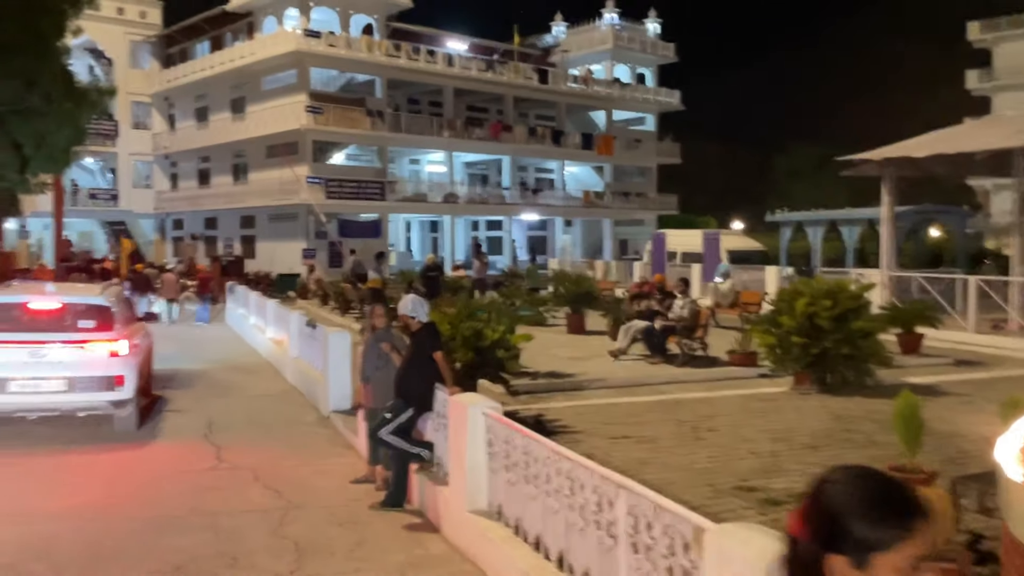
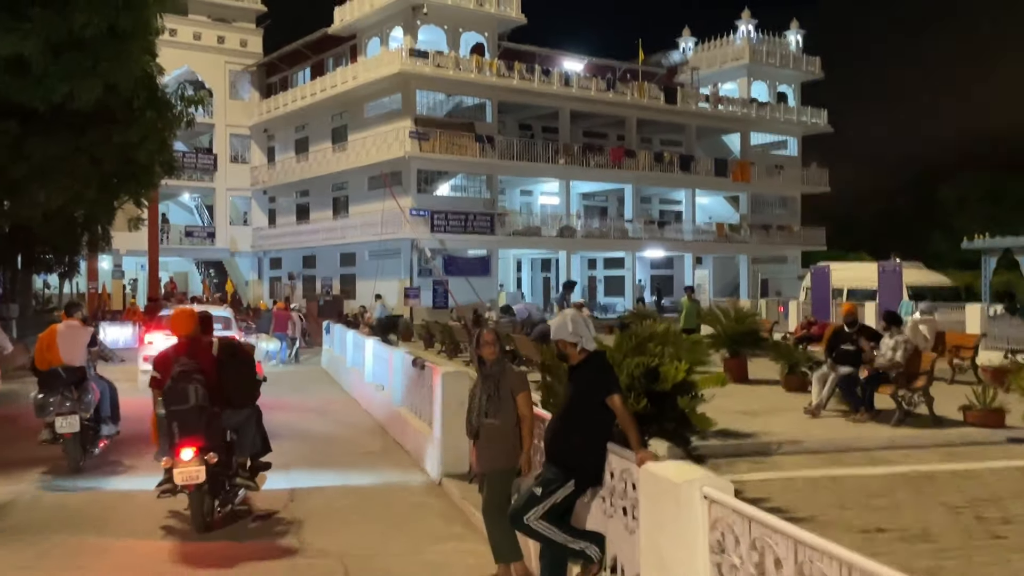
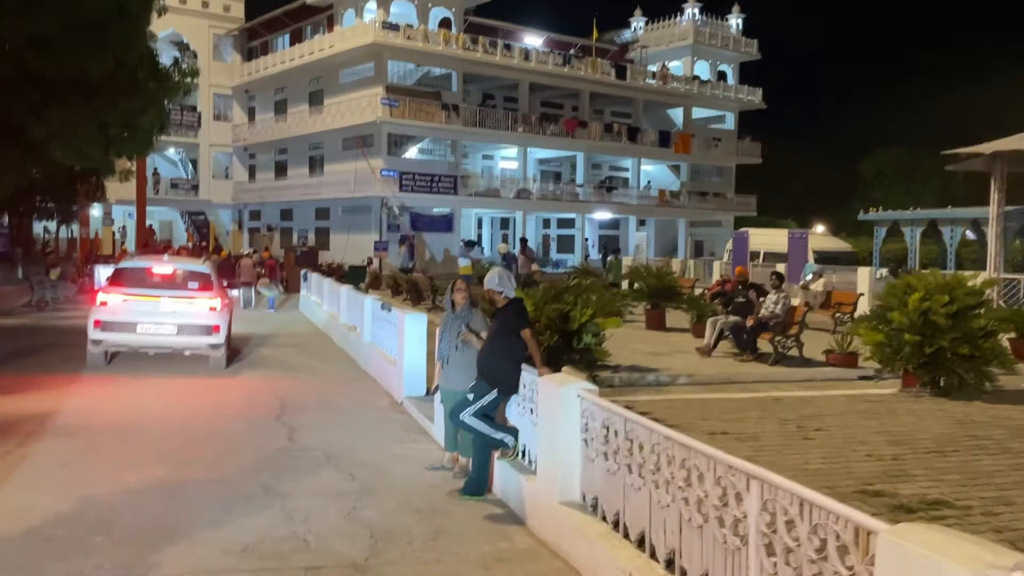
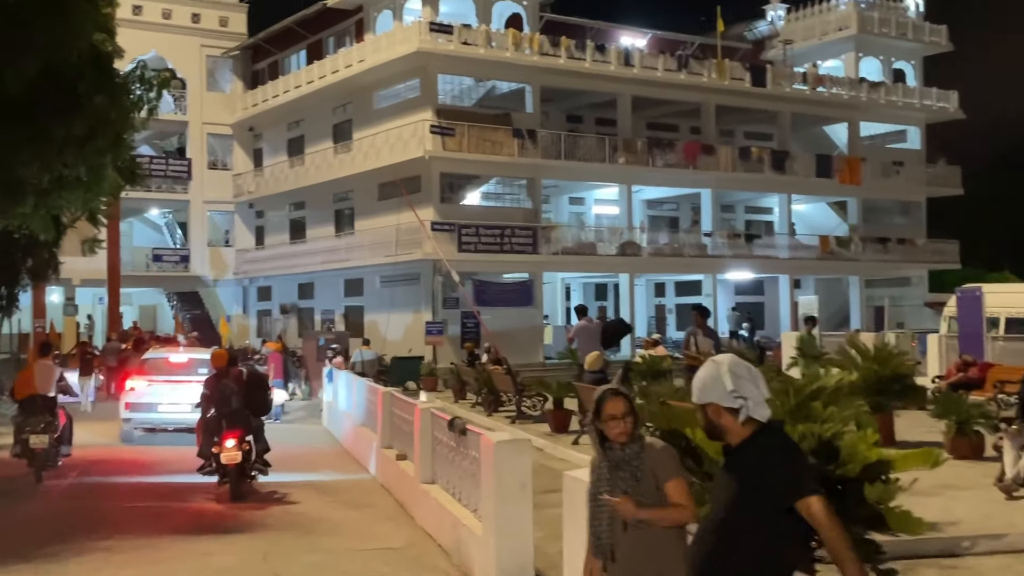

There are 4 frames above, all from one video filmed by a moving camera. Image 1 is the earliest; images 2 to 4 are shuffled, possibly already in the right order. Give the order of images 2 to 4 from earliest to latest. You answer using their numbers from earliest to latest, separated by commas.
3, 2, 4
